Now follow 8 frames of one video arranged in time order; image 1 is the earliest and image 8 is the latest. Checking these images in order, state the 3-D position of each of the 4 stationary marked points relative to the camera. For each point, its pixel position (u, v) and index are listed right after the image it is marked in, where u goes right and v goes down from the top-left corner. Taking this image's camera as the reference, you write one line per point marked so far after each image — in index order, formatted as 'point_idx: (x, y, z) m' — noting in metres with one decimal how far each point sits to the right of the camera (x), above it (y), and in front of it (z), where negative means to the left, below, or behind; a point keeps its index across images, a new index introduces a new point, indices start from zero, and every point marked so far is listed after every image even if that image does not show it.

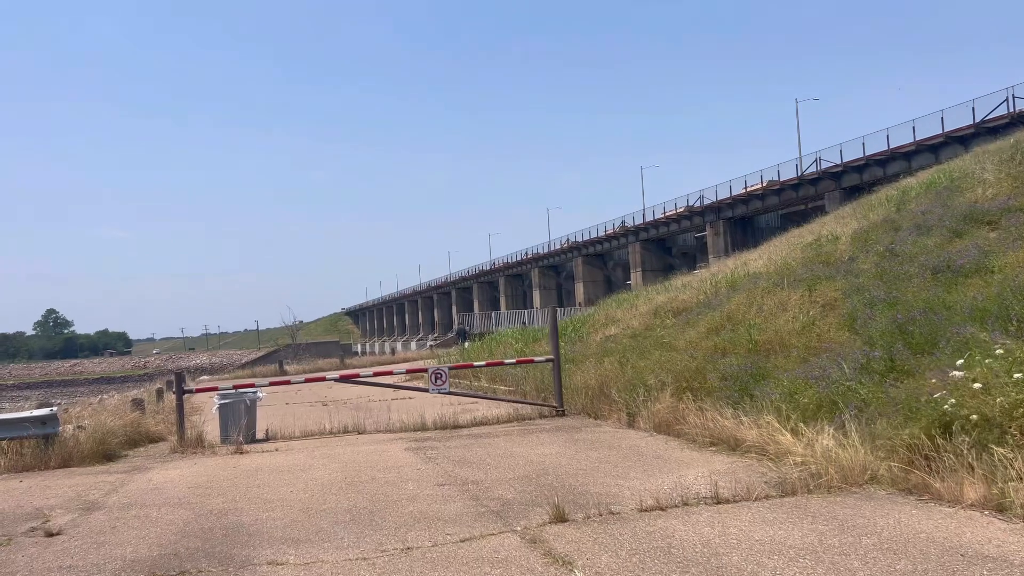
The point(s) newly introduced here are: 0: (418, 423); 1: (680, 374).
0: (-1.4, -2.0, +12.1) m
1: (+2.7, -1.4, +12.9) m
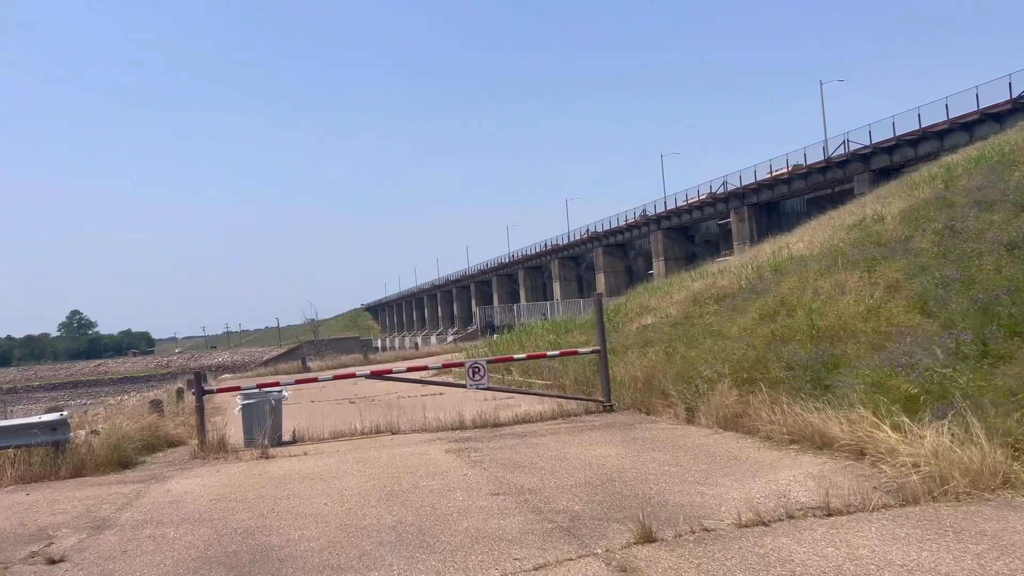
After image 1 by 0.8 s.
0: (-0.8, -1.8, +11.2) m
1: (+3.3, -1.1, +11.9) m
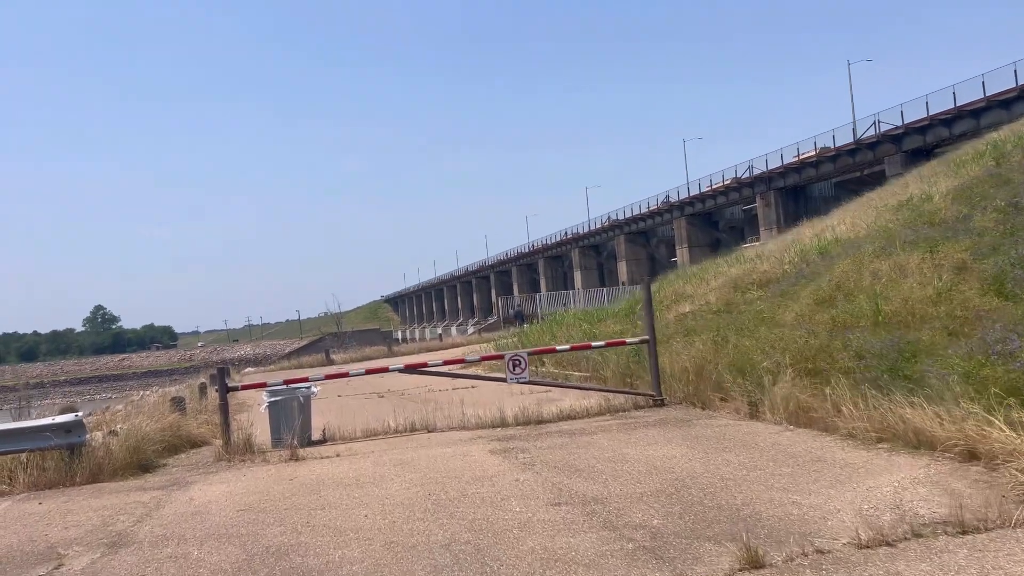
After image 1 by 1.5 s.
0: (-0.2, -1.7, +10.4) m
1: (+3.9, -0.9, +11.0) m
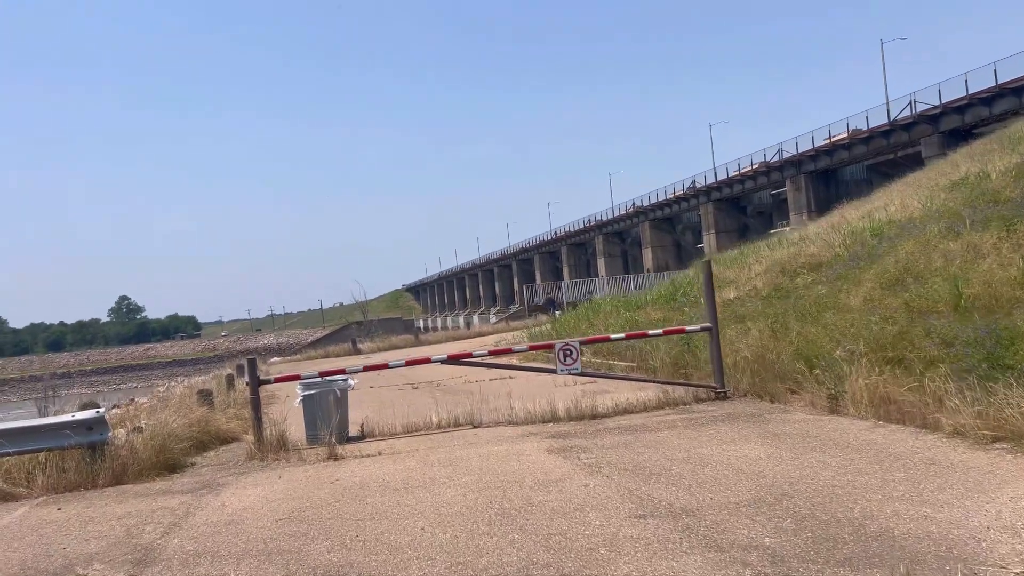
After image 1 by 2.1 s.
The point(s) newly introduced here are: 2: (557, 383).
0: (+0.4, -1.5, +9.6) m
1: (+4.5, -0.7, +10.1) m
2: (+0.7, -1.5, +12.6) m
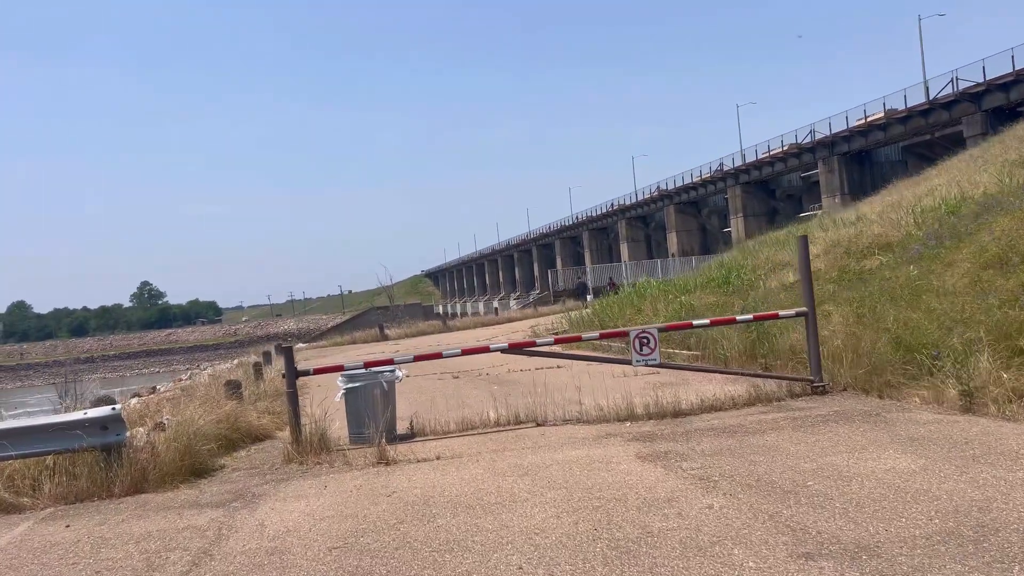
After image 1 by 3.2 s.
0: (+1.2, -1.3, +8.4) m
1: (+5.2, -0.4, +8.8) m
2: (+1.5, -1.2, +11.4) m
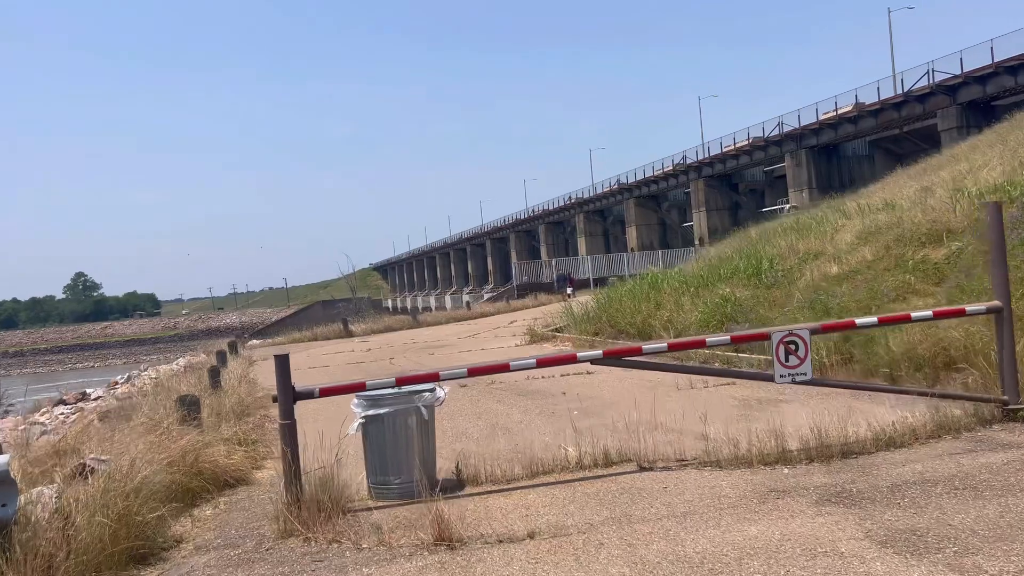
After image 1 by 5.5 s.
0: (+1.9, -1.1, +5.8) m
1: (+5.9, -0.3, +6.5) m
2: (+2.0, -1.1, +8.8) m
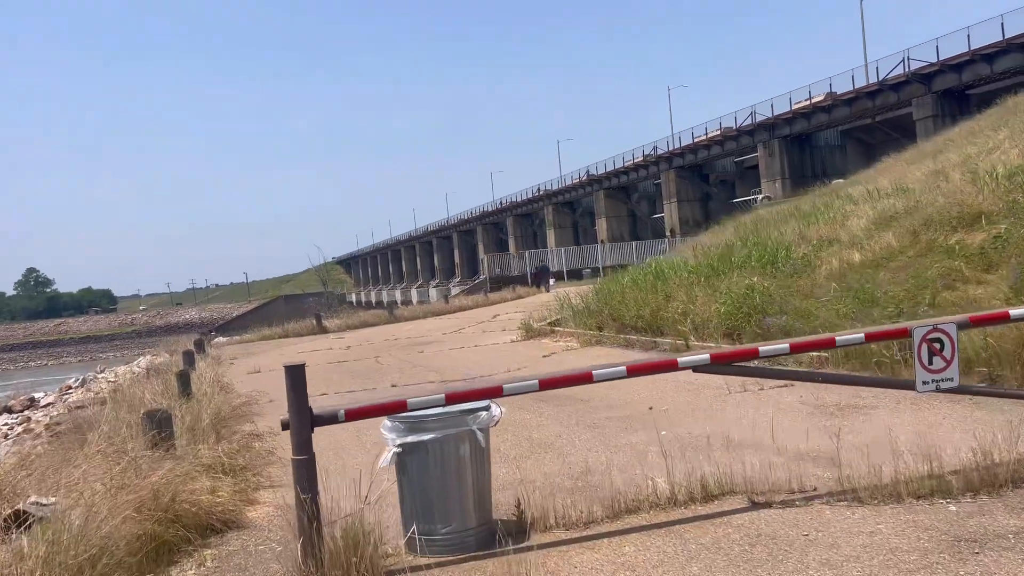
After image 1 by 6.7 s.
0: (+2.3, -1.0, +4.5) m
1: (+6.3, -0.2, +5.3) m
2: (+2.3, -1.0, +7.5) m
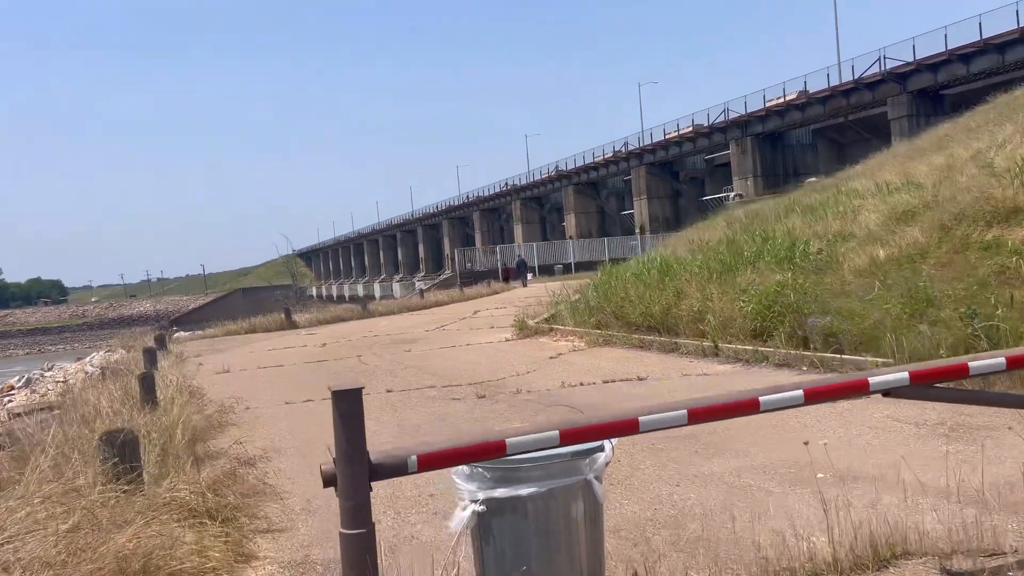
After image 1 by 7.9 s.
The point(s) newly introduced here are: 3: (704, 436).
0: (+2.8, -1.0, +3.3) m
1: (+6.8, -0.2, +4.3) m
2: (+2.7, -0.9, +6.3) m
3: (+1.5, -1.1, +6.4) m
